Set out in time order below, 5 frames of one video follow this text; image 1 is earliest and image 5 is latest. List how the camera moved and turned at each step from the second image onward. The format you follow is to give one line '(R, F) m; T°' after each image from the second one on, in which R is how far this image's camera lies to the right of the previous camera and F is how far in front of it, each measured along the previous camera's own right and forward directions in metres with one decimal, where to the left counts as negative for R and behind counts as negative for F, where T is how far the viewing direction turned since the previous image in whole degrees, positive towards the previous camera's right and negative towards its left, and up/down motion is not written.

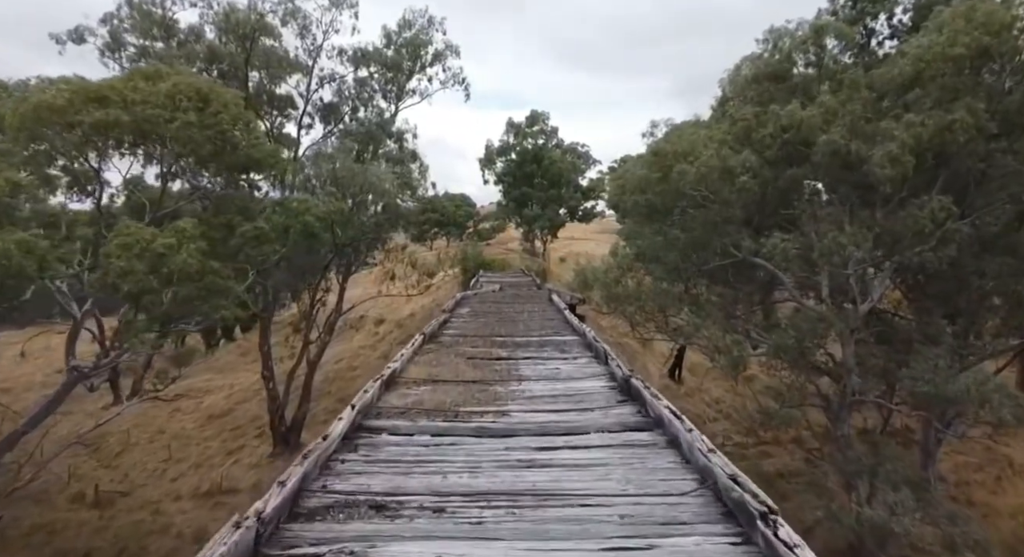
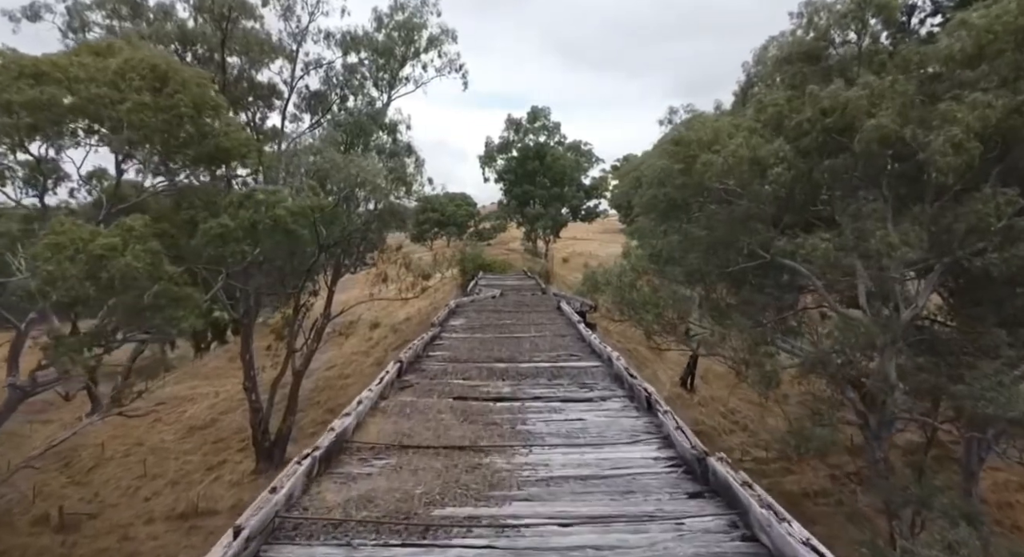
(0.0, +0.9) m; 0°
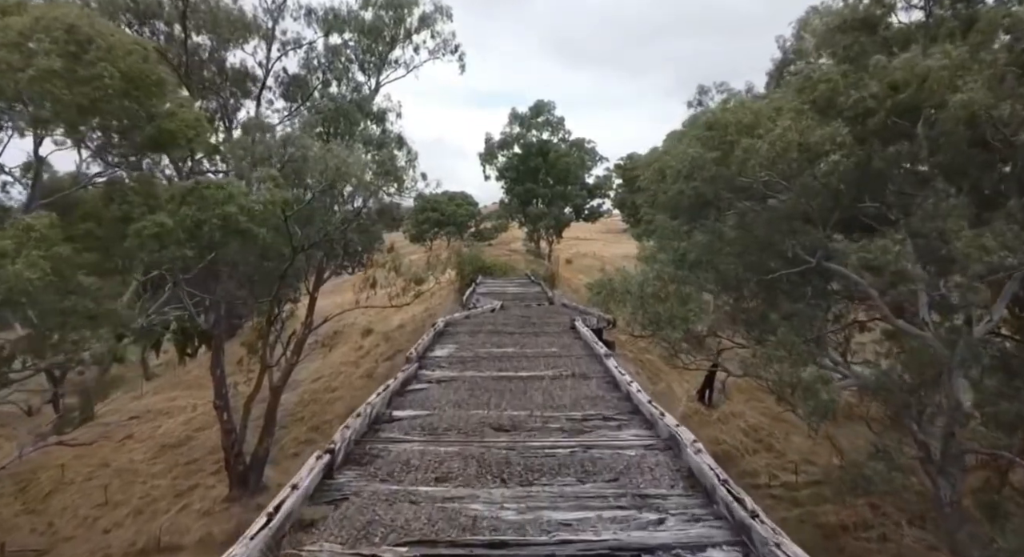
(0.0, +1.2) m; 0°
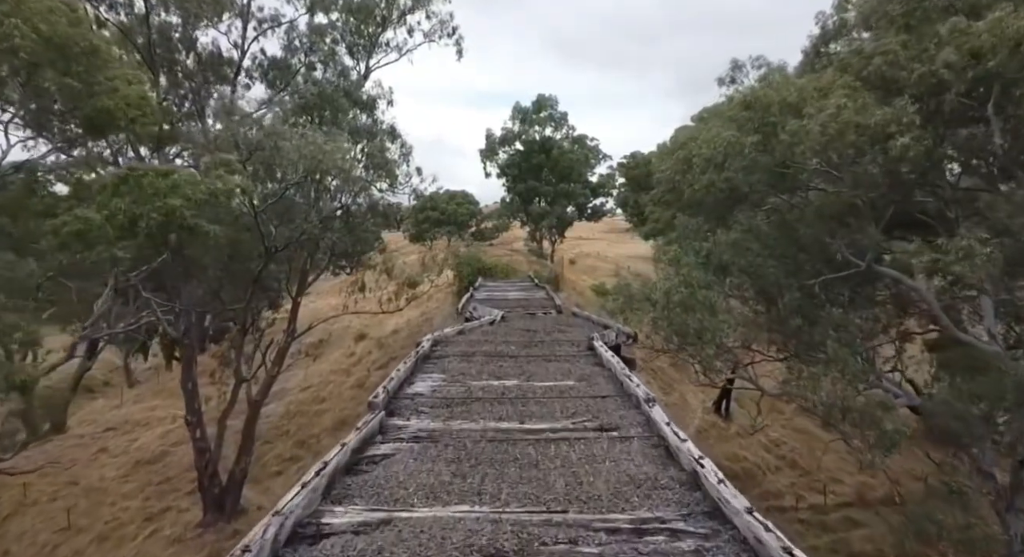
(0.0, +1.0) m; 0°
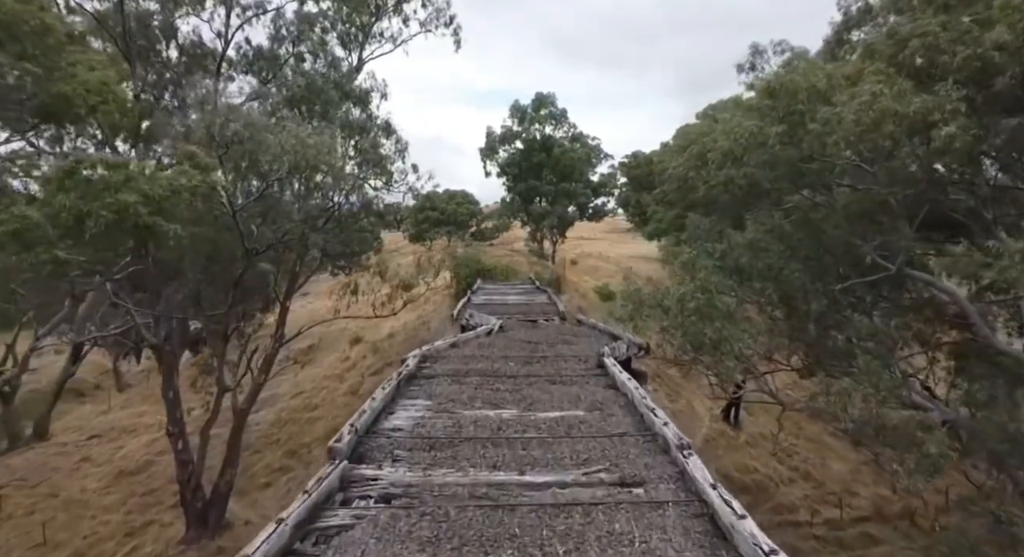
(0.0, +0.5) m; 0°
